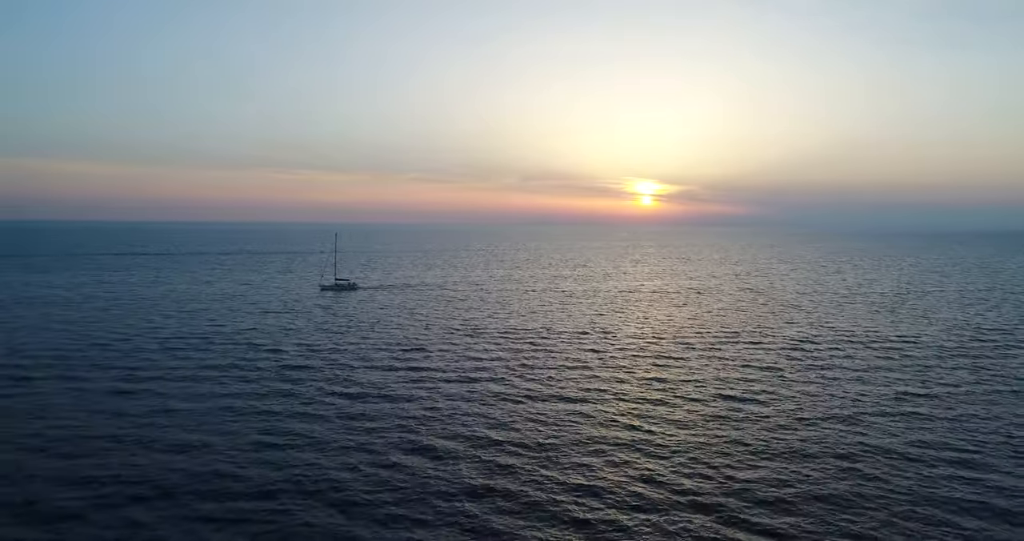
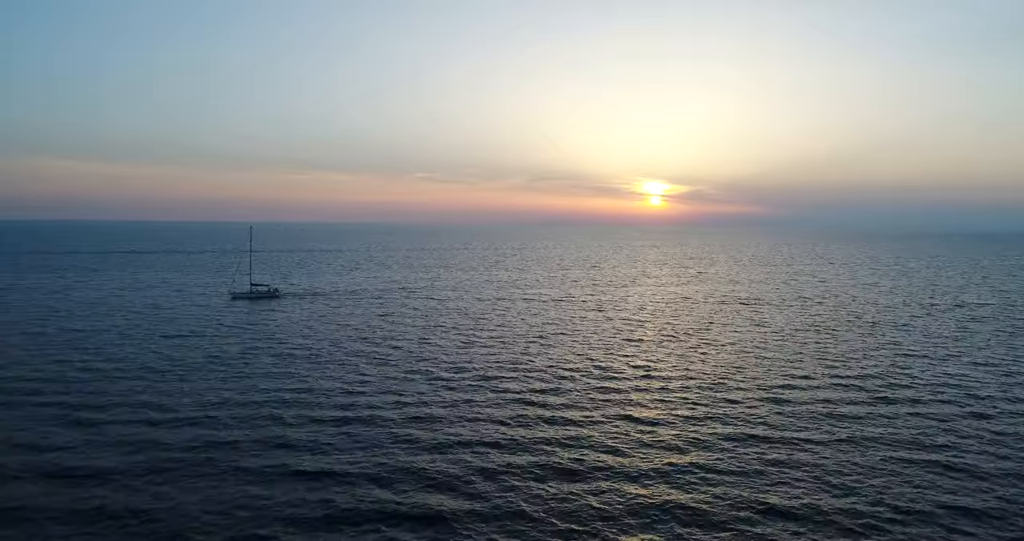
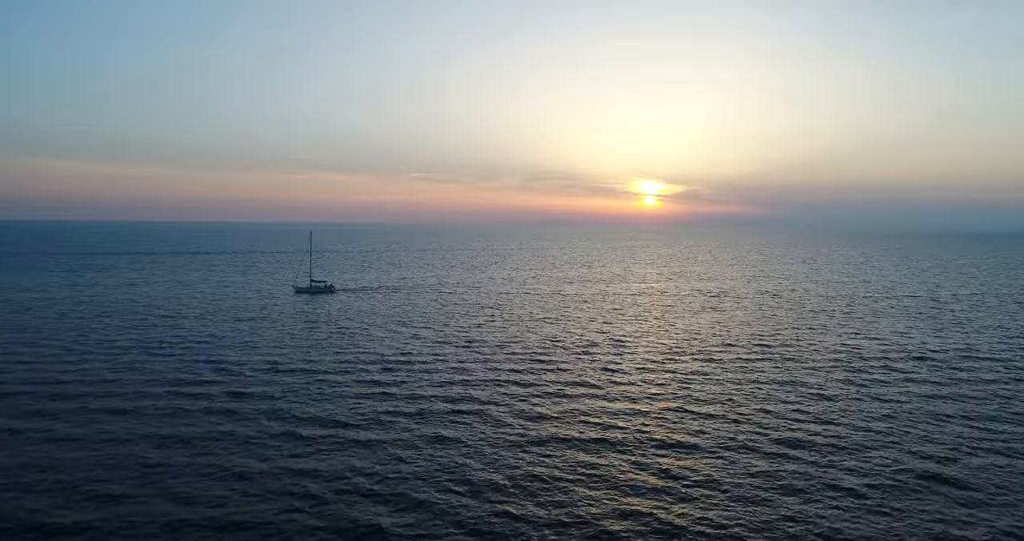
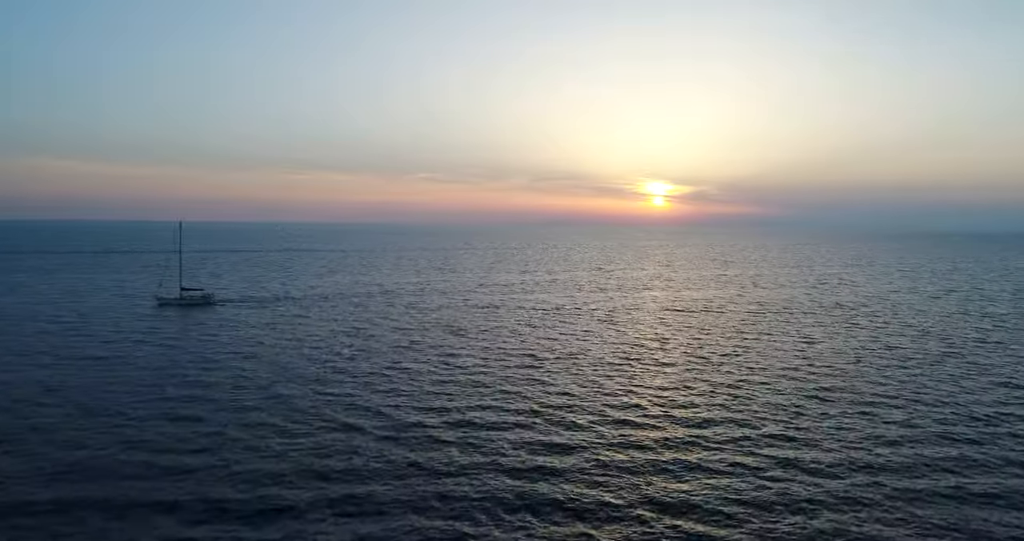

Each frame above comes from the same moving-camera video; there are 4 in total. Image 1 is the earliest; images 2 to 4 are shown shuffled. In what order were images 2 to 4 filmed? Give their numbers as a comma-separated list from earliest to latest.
3, 2, 4
